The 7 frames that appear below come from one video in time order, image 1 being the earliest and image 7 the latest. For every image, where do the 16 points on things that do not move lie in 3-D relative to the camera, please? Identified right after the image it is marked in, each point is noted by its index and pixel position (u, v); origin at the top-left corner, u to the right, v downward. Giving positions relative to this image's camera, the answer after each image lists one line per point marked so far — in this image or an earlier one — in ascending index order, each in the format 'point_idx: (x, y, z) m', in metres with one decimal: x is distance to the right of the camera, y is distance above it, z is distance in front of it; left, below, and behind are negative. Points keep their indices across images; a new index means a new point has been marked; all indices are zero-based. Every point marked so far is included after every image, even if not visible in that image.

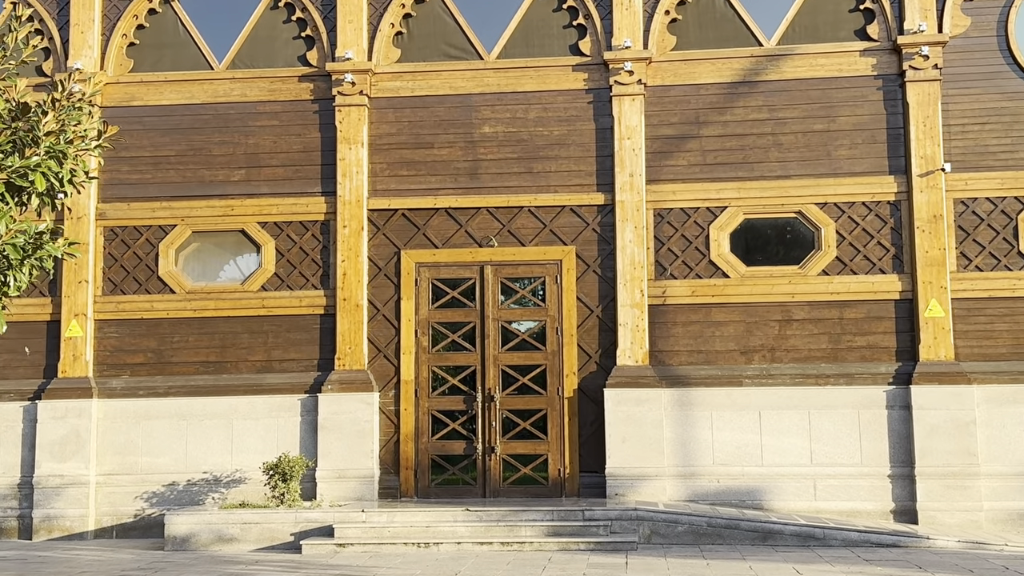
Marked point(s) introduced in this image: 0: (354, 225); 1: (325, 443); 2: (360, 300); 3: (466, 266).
0: (-2.0, +0.8, +13.4) m
1: (-2.3, -1.9, +13.0) m
2: (-1.9, -0.2, +13.3) m
3: (-0.6, +0.3, +13.4) m
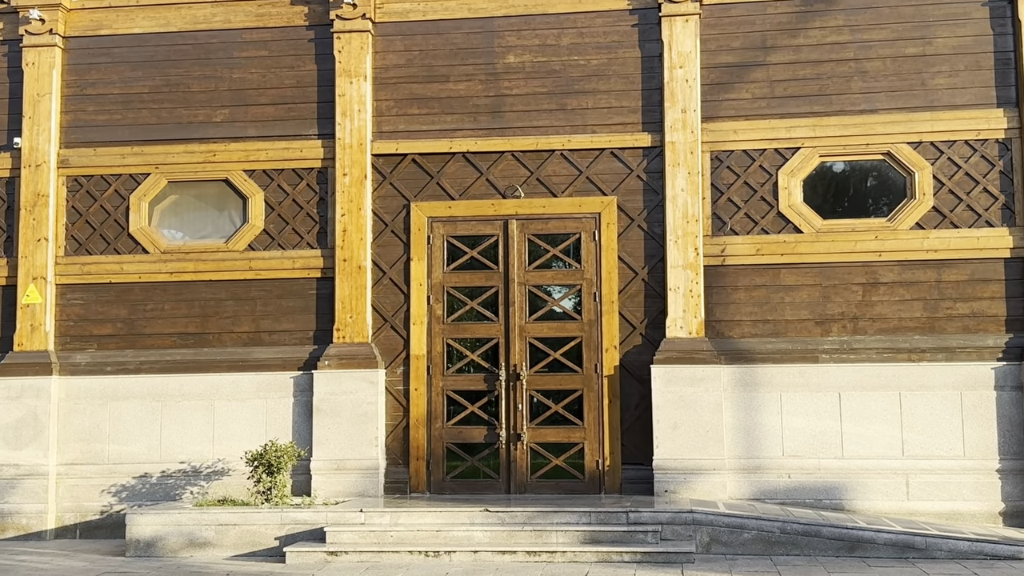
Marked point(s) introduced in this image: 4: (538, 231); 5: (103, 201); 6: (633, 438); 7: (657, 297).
0: (-1.7, +1.2, +11.4) m
1: (-2.0, -1.4, +11.0) m
2: (-1.6, +0.3, +11.3) m
3: (-0.3, +0.7, +11.3) m
4: (+0.3, +0.6, +11.3) m
5: (-4.5, +1.0, +11.7) m
6: (+1.2, -1.5, +11.0) m
7: (+1.5, -0.1, +11.0) m
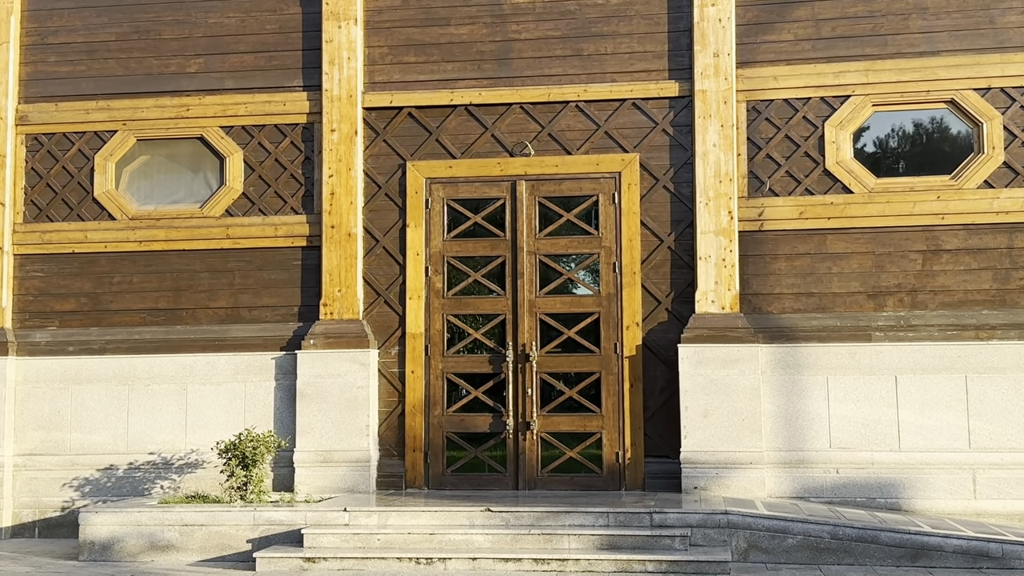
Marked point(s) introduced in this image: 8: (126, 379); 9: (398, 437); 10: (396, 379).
0: (-1.6, +1.5, +10.1) m
1: (-1.9, -1.2, +9.8) m
2: (-1.5, +0.6, +10.0) m
3: (-0.2, +1.0, +10.0) m
4: (+0.3, +0.9, +9.9) m
5: (-4.4, +1.2, +10.5) m
6: (+1.3, -1.2, +9.7) m
7: (+1.6, +0.2, +9.7) m
8: (-3.6, -0.9, +10.2) m
9: (-1.1, -1.4, +10.0) m
10: (-1.1, -0.8, +10.0) m
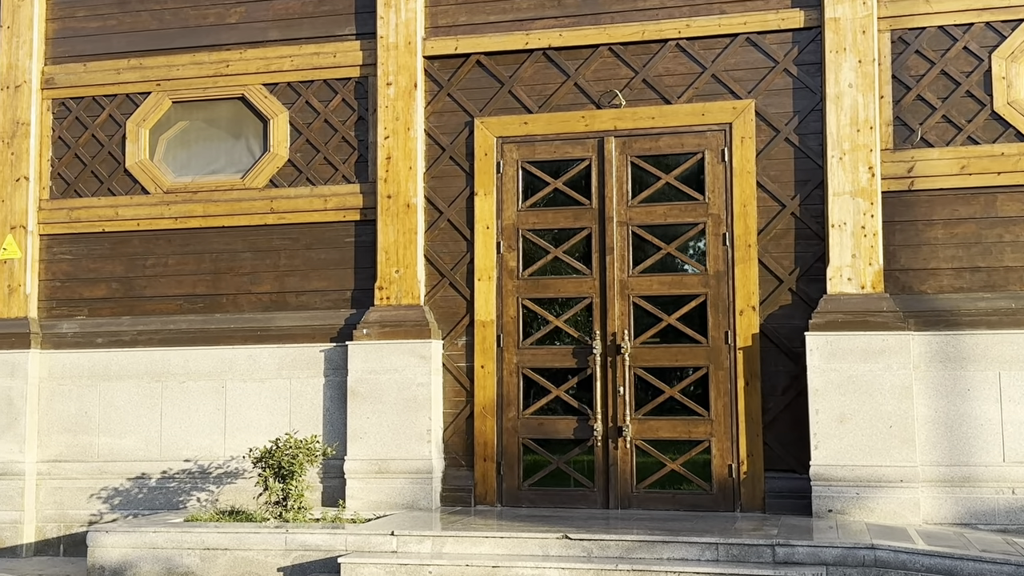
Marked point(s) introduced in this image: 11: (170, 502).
0: (-0.9, +1.7, +8.6) m
1: (-1.2, -1.0, +8.3) m
2: (-0.8, +0.7, +8.5) m
3: (+0.5, +1.2, +8.4) m
4: (+1.0, +1.0, +8.2) m
5: (-3.6, +1.4, +9.3) m
6: (+2.0, -1.1, +7.9) m
7: (+2.2, +0.4, +7.9) m
8: (-2.9, -0.7, +8.9) m
9: (-0.4, -1.2, +8.4) m
10: (-0.4, -0.7, +8.5) m
11: (-2.8, -1.7, +8.7) m
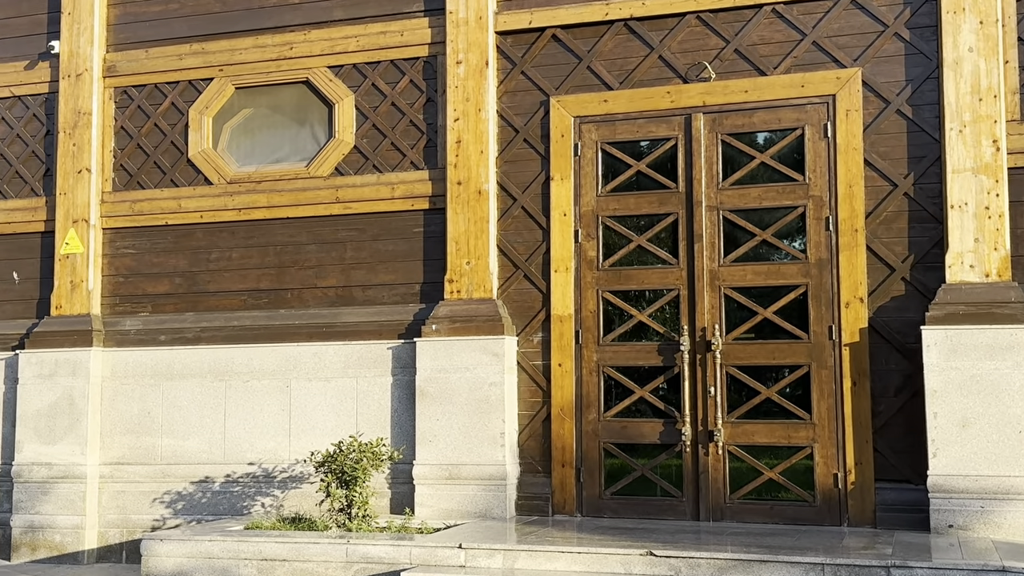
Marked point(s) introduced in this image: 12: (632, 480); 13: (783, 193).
0: (-0.3, +1.7, +8.1) m
1: (-0.6, -1.0, +7.8) m
2: (-0.2, +0.8, +7.9) m
3: (+1.1, +1.2, +7.7) m
4: (+1.6, +1.1, +7.5) m
5: (-3.0, +1.4, +9.0) m
6: (+2.5, -1.0, +7.0) m
7: (+2.7, +0.4, +7.0) m
8: (-2.3, -0.7, +8.5) m
9: (+0.2, -1.2, +7.8) m
10: (+0.2, -0.6, +7.8) m
11: (-2.1, -1.7, +8.3) m
12: (+0.8, -1.3, +7.6) m
13: (+1.8, +0.7, +7.4) m
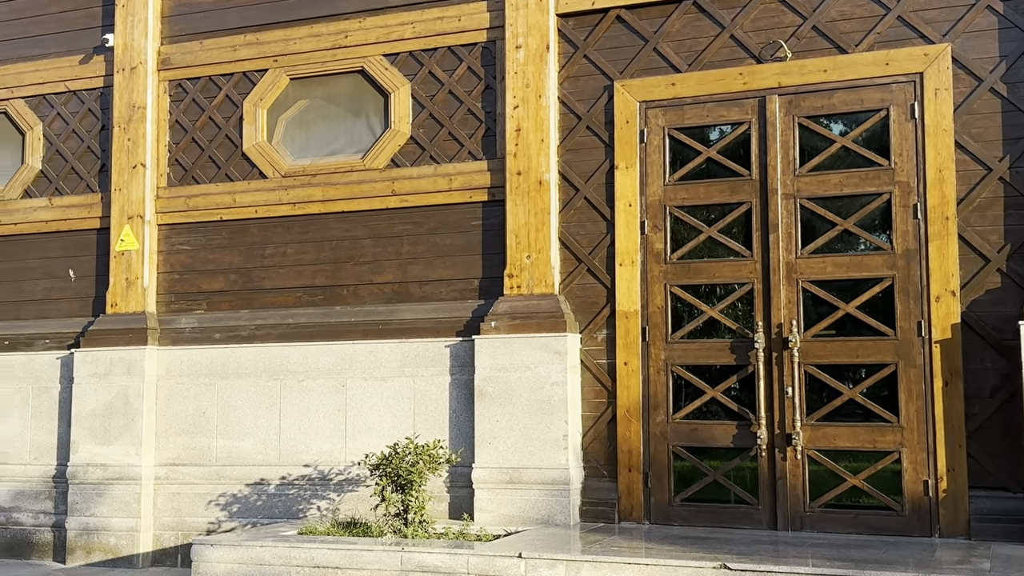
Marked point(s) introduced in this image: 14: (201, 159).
0: (+0.2, +1.8, +7.7) m
1: (-0.2, -0.9, +7.4) m
2: (+0.2, +0.8, +7.6) m
3: (+1.5, +1.3, +7.2) m
4: (+2.0, +1.2, +7.0) m
5: (-2.4, +1.4, +8.8) m
6: (+2.9, -0.9, +6.5) m
7: (+3.1, +0.5, +6.5) m
8: (-1.8, -0.6, +8.2) m
9: (+0.7, -1.1, +7.4) m
10: (+0.6, -0.6, +7.4) m
11: (-1.7, -1.7, +8.0) m
12: (+1.3, -1.3, +7.1) m
13: (+2.2, +0.7, +6.9) m
14: (-2.5, +1.0, +8.8) m
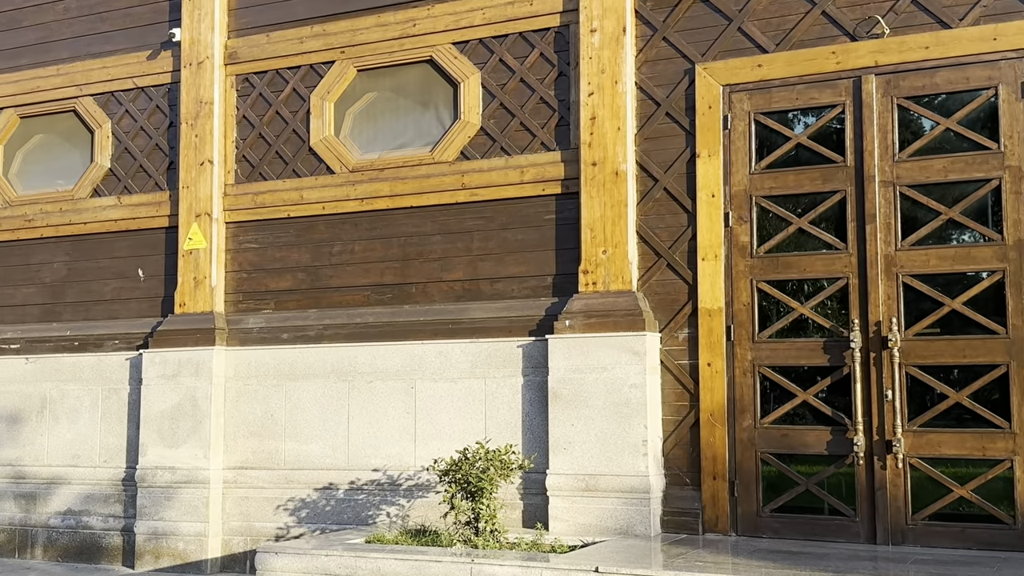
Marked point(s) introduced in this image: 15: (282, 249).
0: (+0.7, +1.8, +7.3) m
1: (+0.3, -0.9, +7.1) m
2: (+0.7, +0.8, +7.2) m
3: (+2.0, +1.3, +6.7) m
4: (+2.4, +1.2, +6.5) m
5: (-1.9, +1.4, +8.6) m
6: (+3.3, -0.9, +5.9) m
7: (+3.5, +0.5, +5.8) m
8: (-1.2, -0.6, +8.0) m
9: (+1.2, -1.1, +7.0) m
10: (+1.1, -0.6, +7.0) m
11: (-1.1, -1.6, +7.8) m
12: (+1.7, -1.3, +6.6) m
13: (+2.7, +0.7, +6.3) m
14: (-1.9, +1.1, +8.6) m
15: (-1.8, +0.3, +8.4) m
